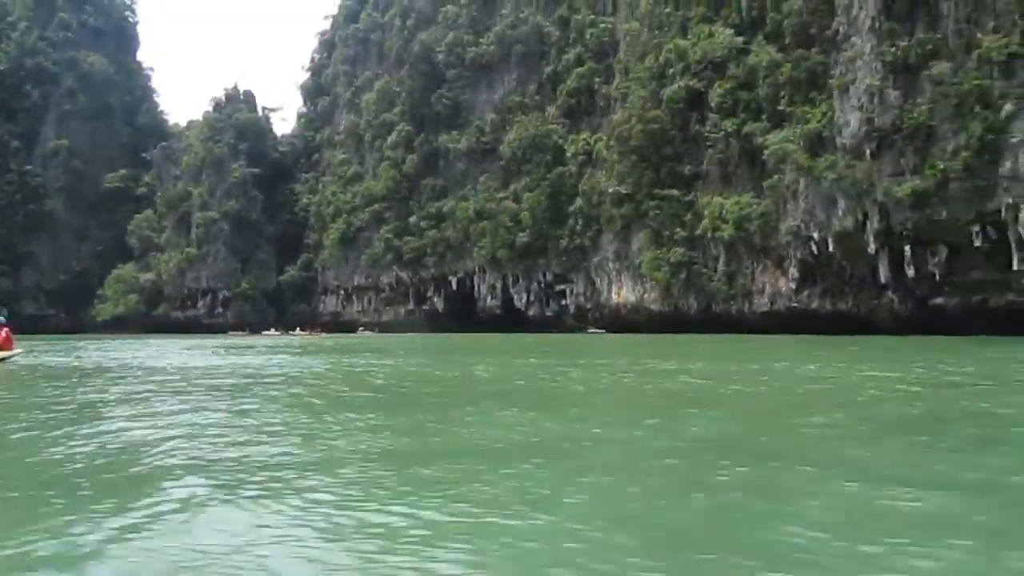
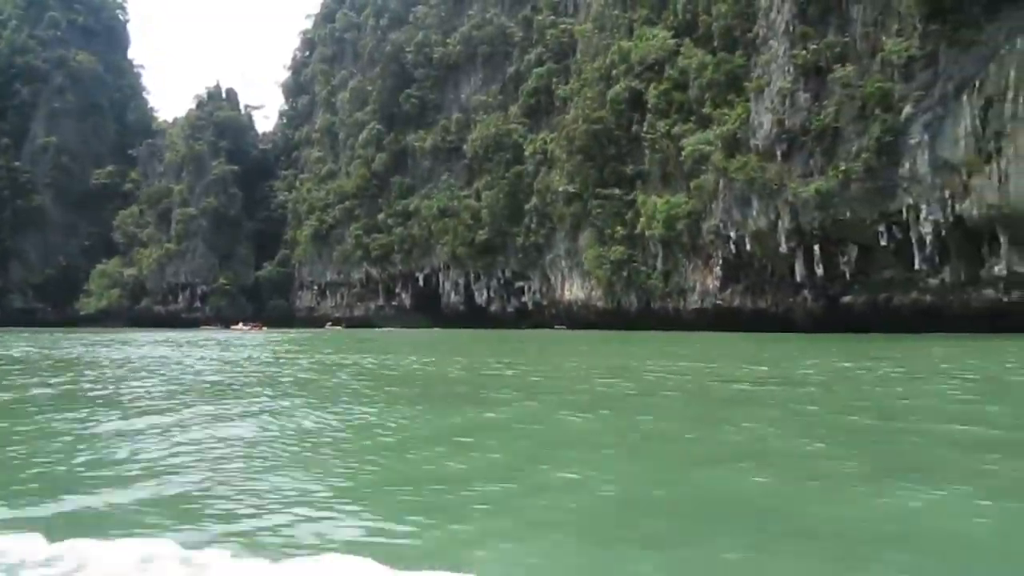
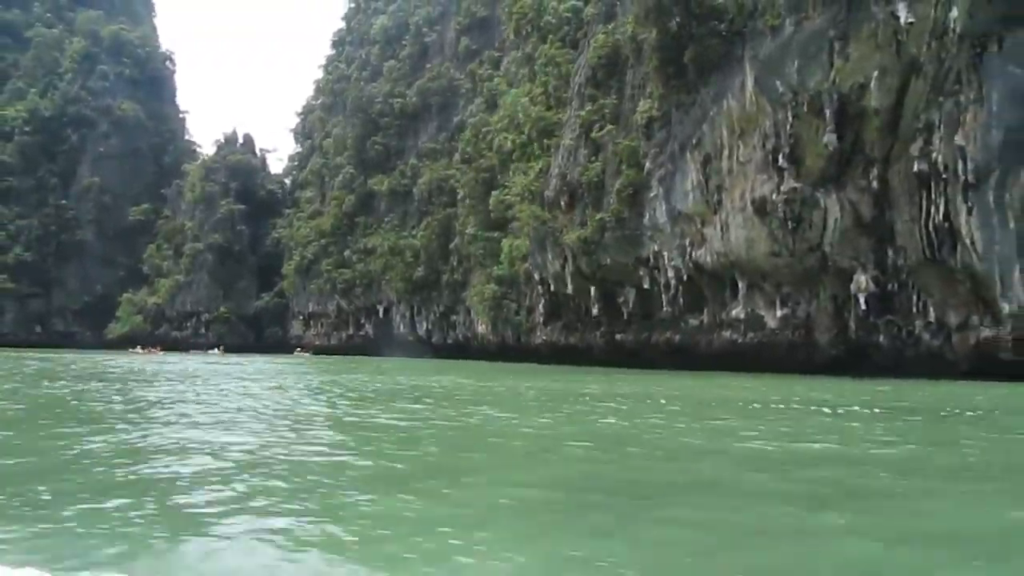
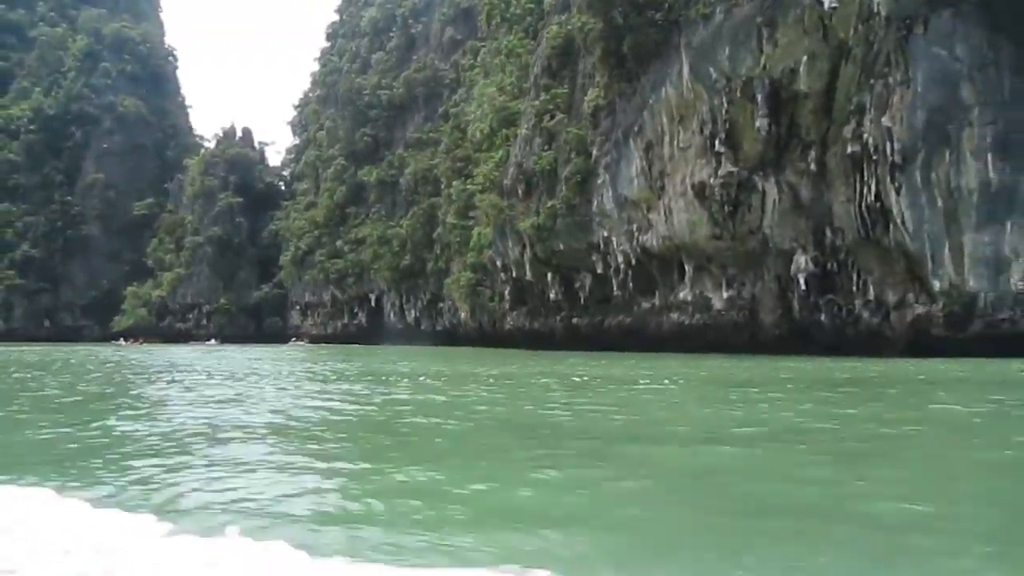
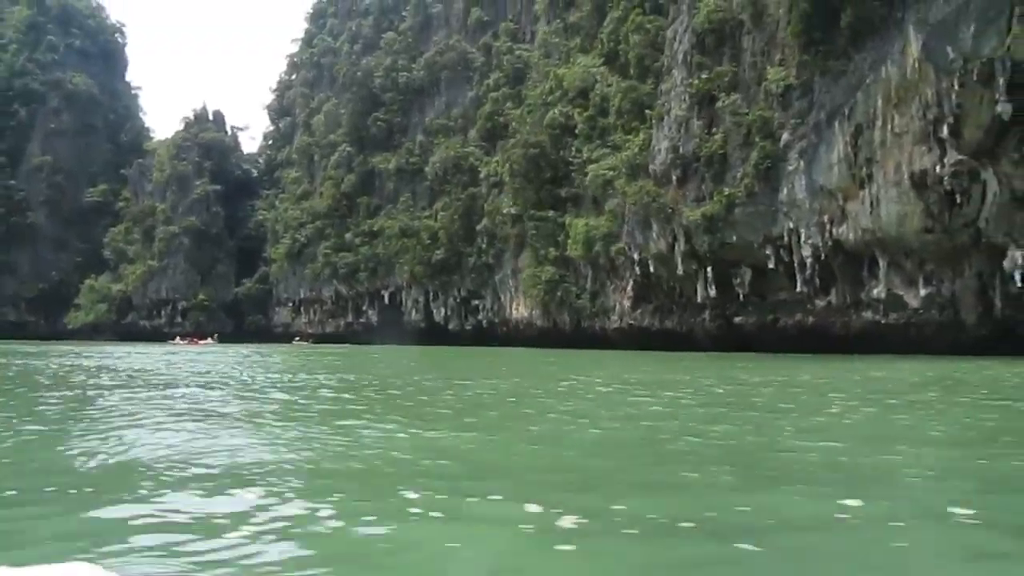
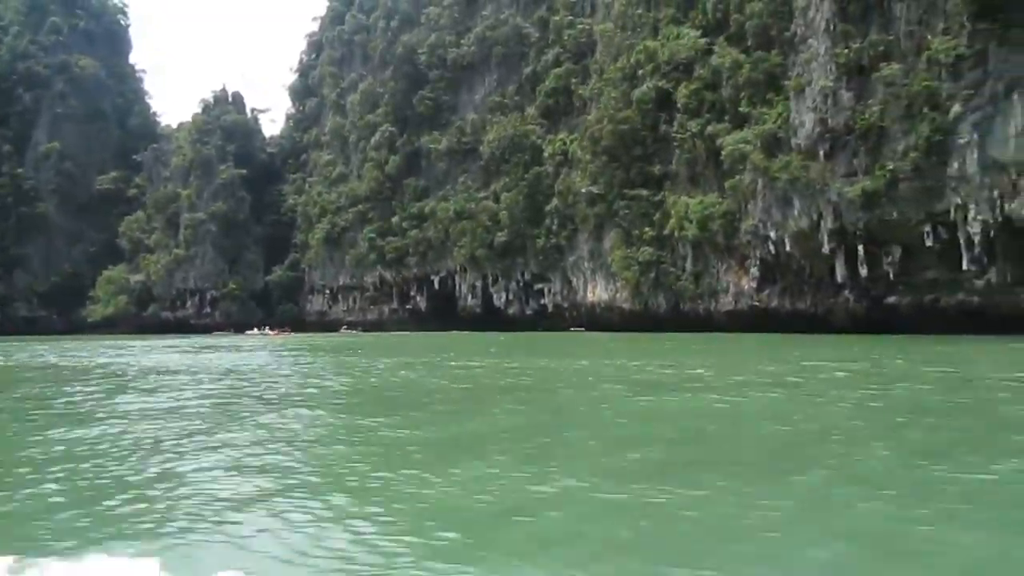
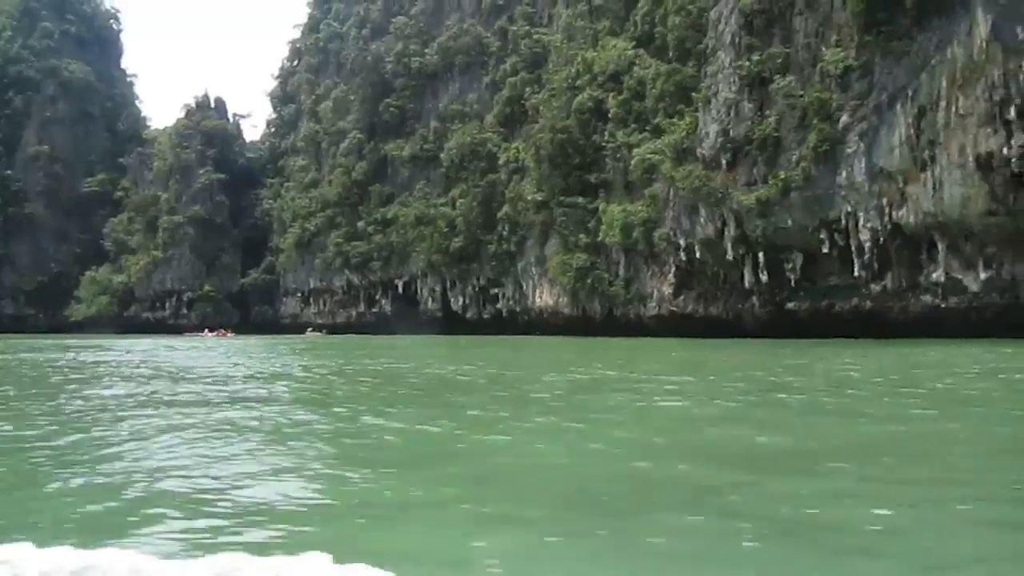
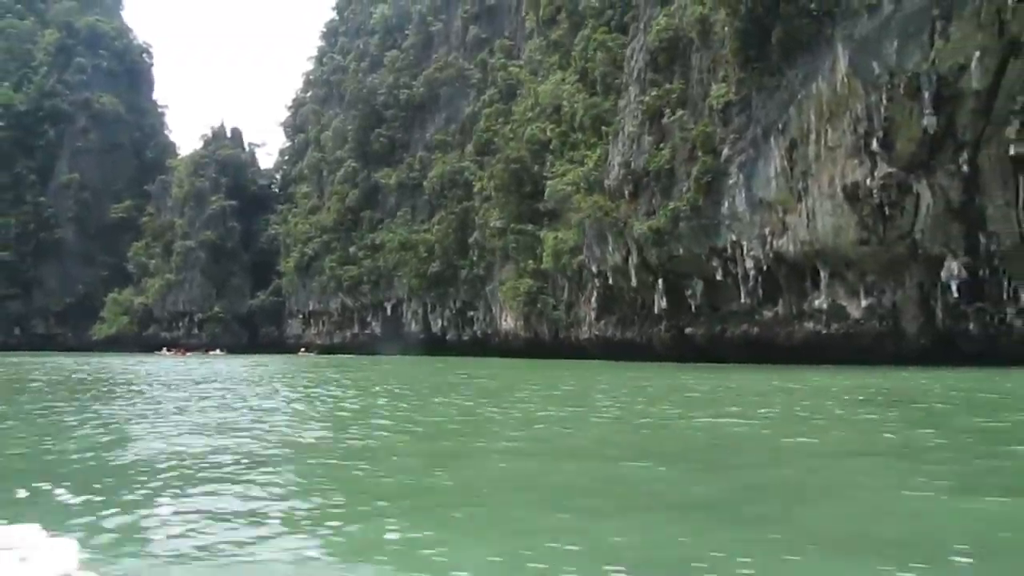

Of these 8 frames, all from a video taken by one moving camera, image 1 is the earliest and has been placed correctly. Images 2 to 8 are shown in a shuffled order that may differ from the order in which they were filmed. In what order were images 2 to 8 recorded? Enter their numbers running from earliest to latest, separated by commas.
6, 2, 7, 5, 8, 3, 4
